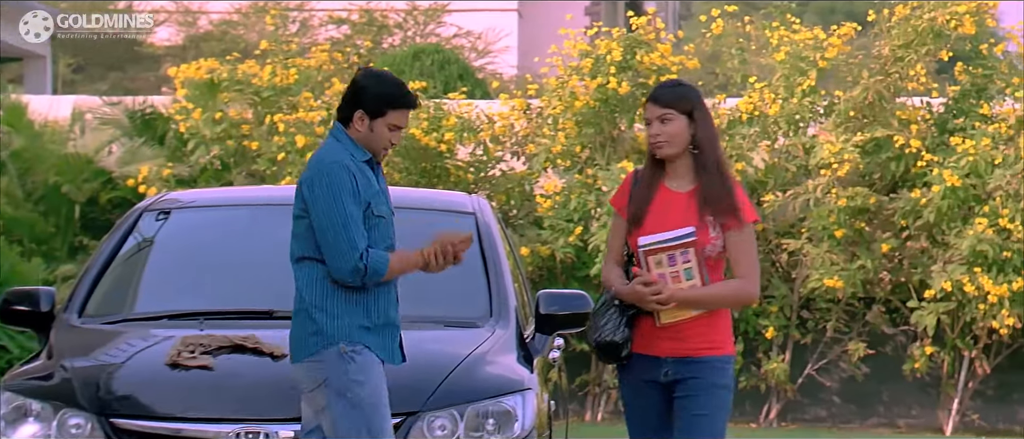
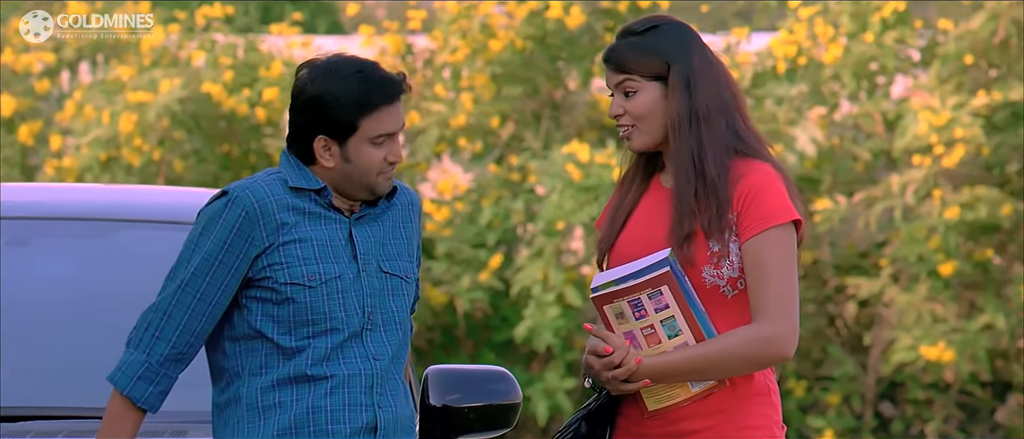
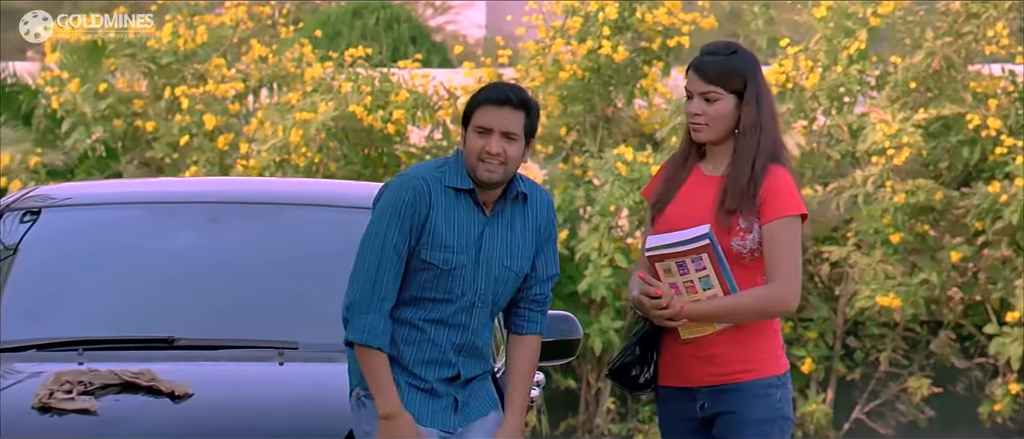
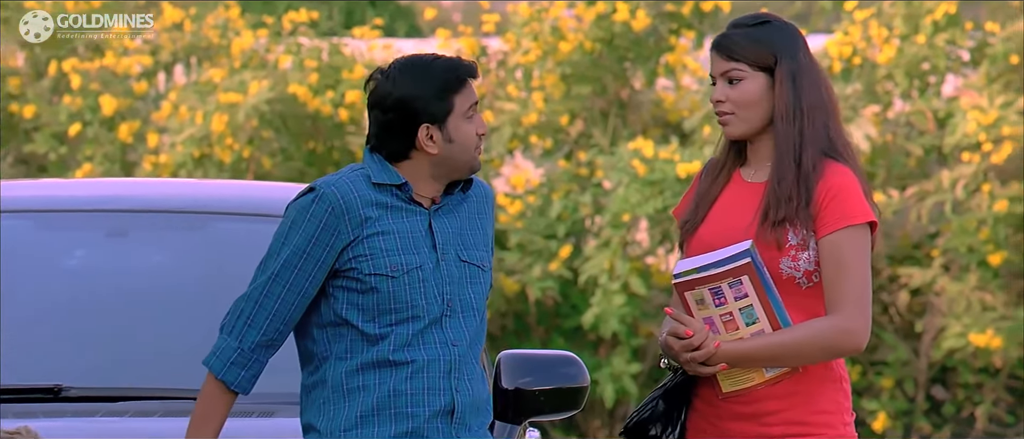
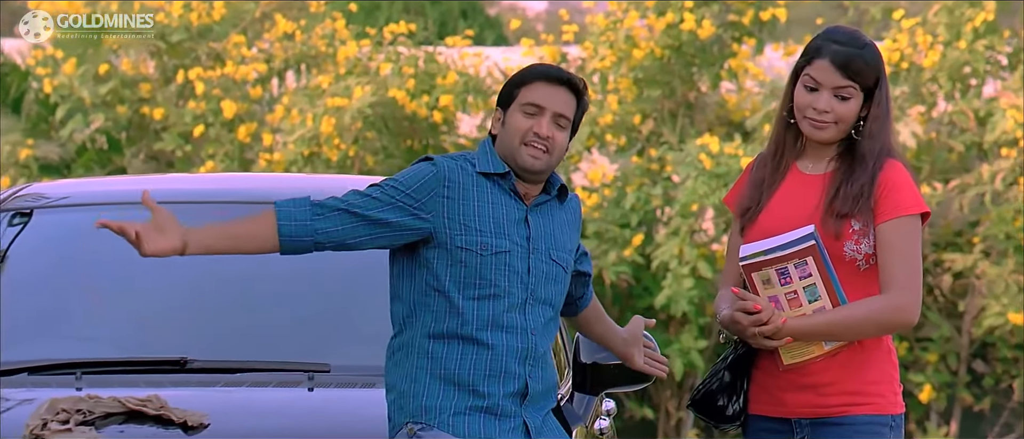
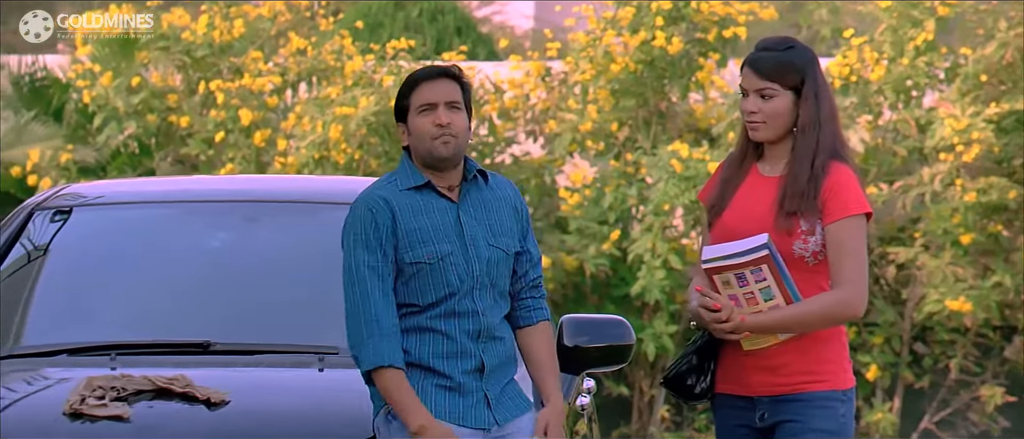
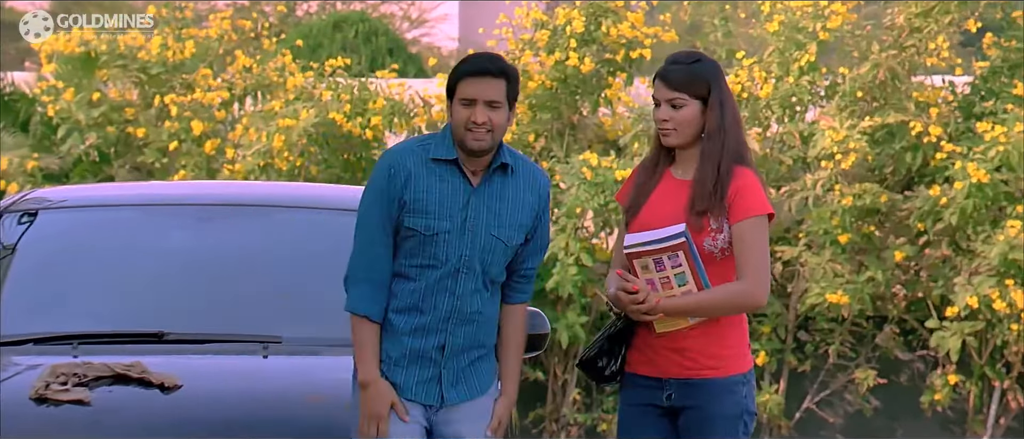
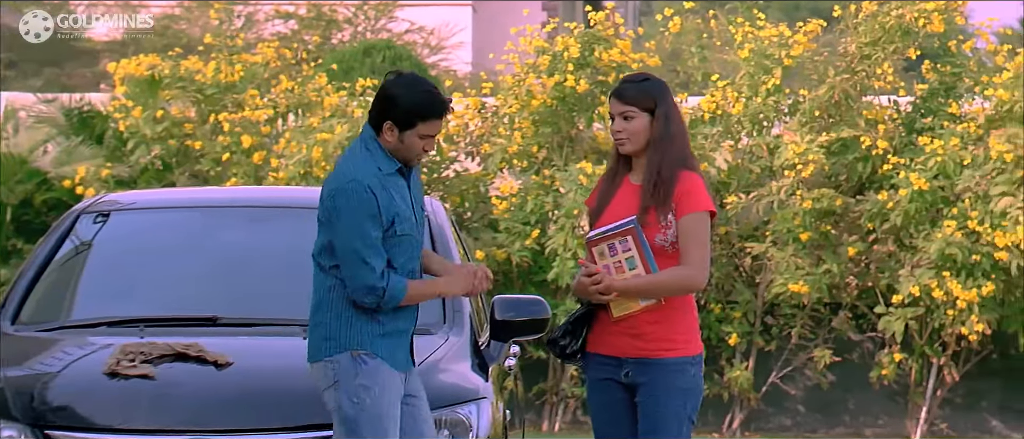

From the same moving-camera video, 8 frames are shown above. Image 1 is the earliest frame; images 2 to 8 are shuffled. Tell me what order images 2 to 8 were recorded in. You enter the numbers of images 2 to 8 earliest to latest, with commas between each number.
8, 7, 3, 6, 5, 4, 2
